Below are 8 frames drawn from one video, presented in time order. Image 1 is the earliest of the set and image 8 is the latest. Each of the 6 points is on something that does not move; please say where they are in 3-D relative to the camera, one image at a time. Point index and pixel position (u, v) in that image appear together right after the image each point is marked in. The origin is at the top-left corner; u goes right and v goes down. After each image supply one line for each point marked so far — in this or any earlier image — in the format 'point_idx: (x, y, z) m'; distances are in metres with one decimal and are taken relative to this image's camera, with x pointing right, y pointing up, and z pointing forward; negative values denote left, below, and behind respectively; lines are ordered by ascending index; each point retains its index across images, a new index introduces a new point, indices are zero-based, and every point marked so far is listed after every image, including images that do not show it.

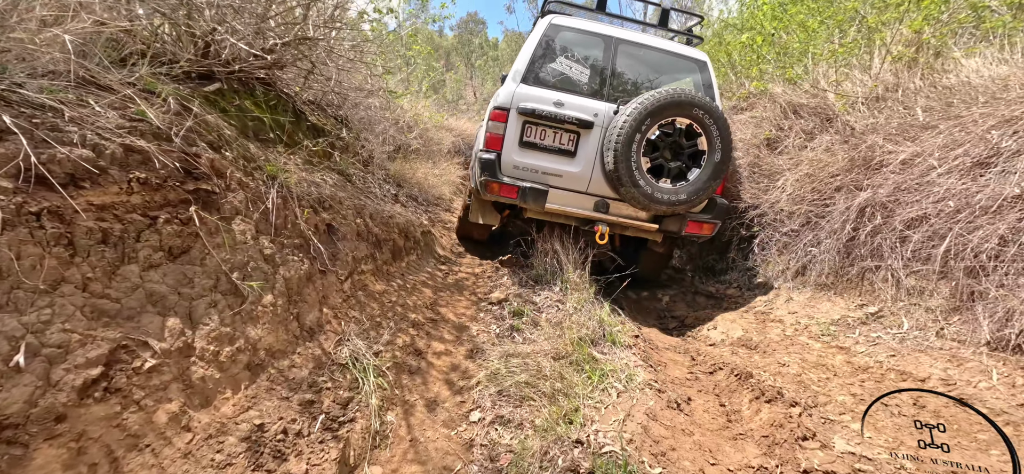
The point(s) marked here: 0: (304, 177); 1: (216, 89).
0: (-1.4, +0.4, +3.4) m
1: (-2.1, +1.0, +3.5) m
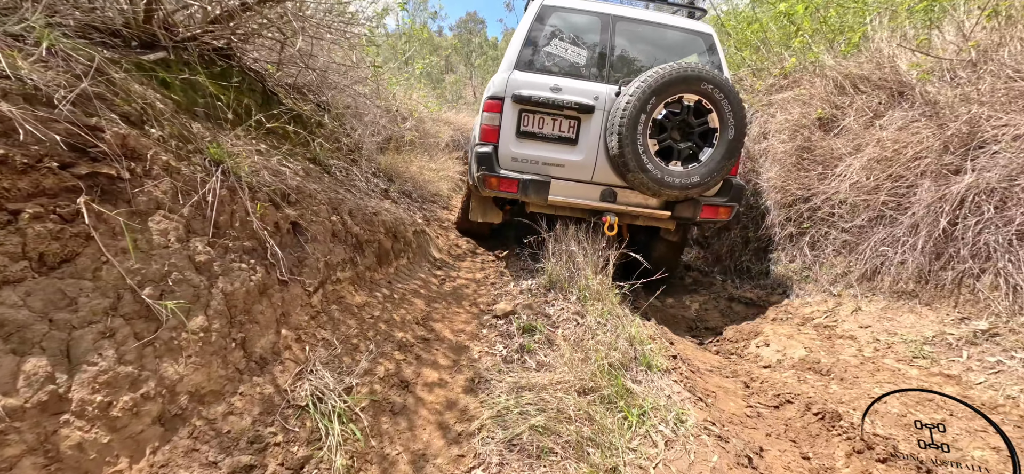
0: (-1.4, +0.4, +2.8) m
1: (-2.0, +1.0, +2.9) m
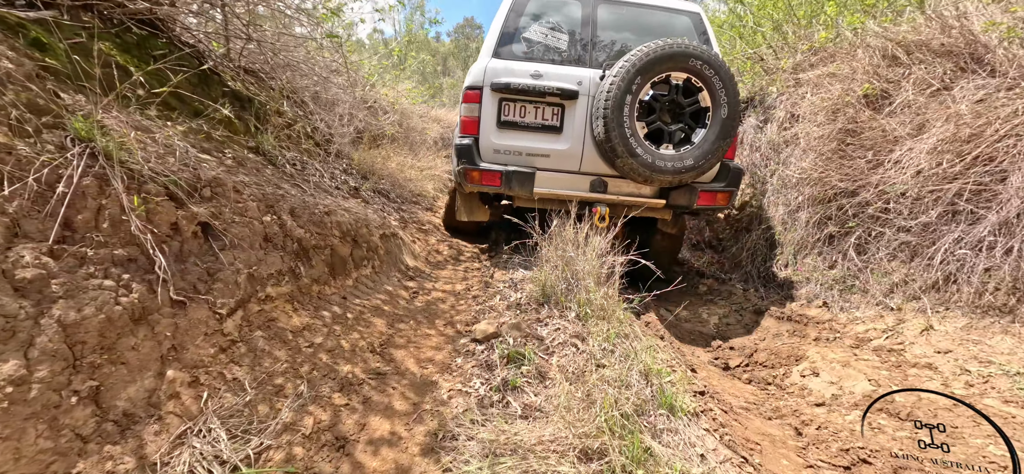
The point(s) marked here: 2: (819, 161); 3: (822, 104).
0: (-1.5, +0.4, +2.2) m
1: (-2.1, +1.0, +2.3) m
2: (+2.1, +0.5, +3.5) m
3: (+2.3, +1.0, +3.7) m
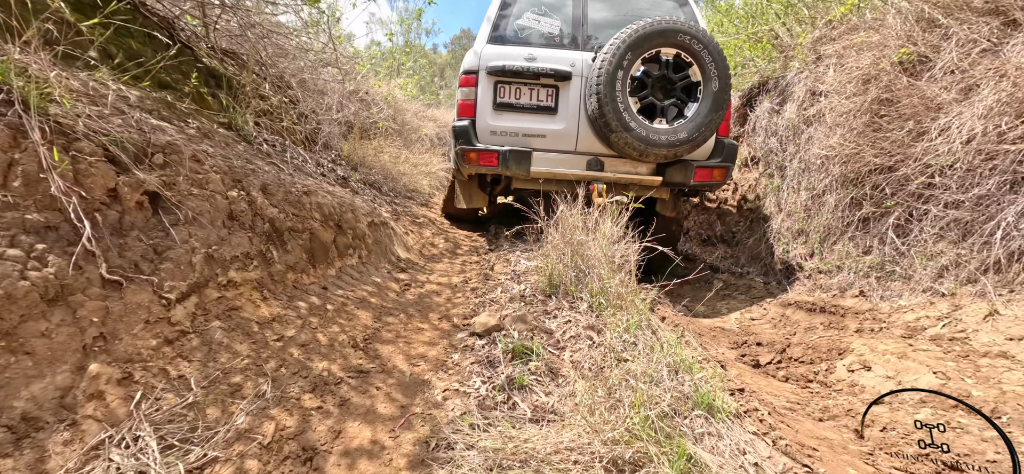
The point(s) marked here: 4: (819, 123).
0: (-1.5, +0.5, +1.9) m
1: (-2.1, +1.1, +2.0) m
2: (+2.2, +0.6, +3.2) m
3: (+2.3, +1.1, +3.4) m
4: (+2.2, +0.8, +3.7) m
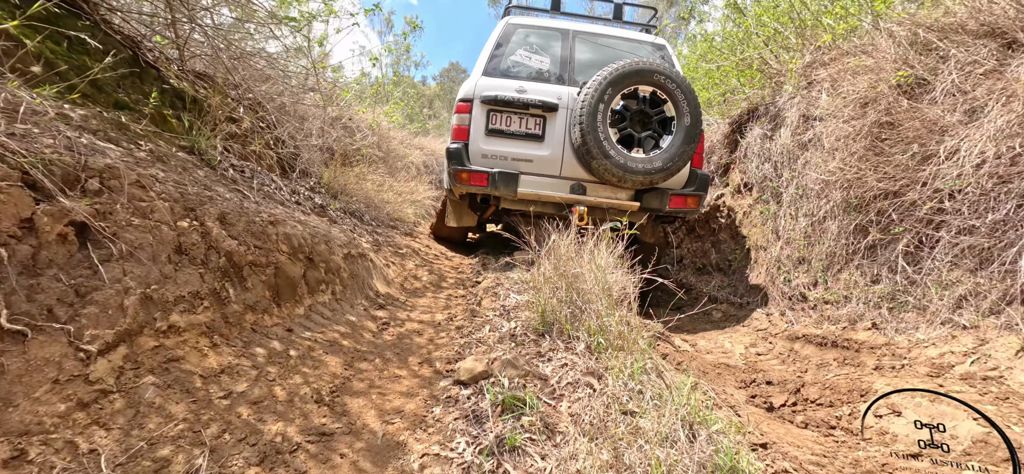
0: (-1.5, +0.3, +1.6) m
1: (-2.2, +0.9, +1.8) m
2: (+2.1, +0.5, +3.1) m
3: (+2.2, +0.9, +3.3) m
4: (+2.2, +0.6, +3.5) m
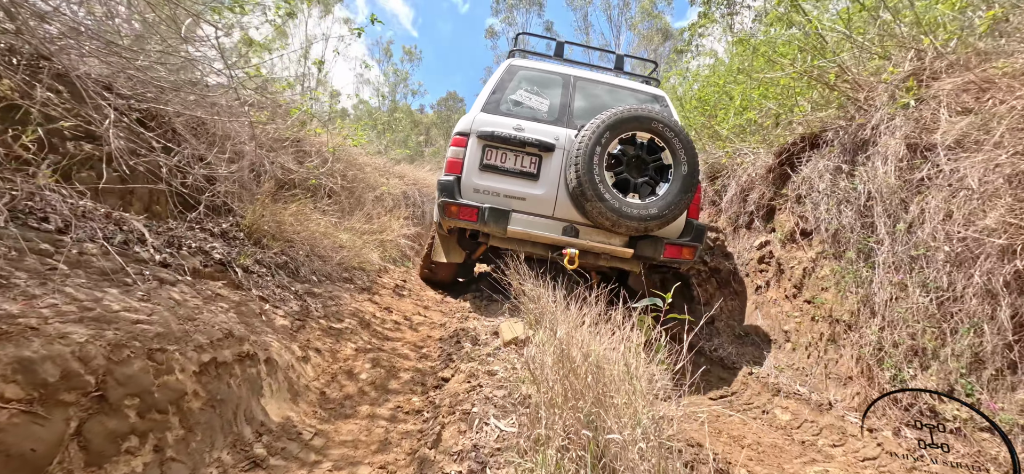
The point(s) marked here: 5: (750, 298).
0: (-1.5, +0.1, +0.5) m
1: (-2.2, +0.7, +0.6) m
2: (+2.0, +0.1, +2.0) m
3: (+2.1, +0.5, +2.2) m
4: (+2.1, +0.2, +2.4) m
5: (+1.8, -0.5, +3.8) m
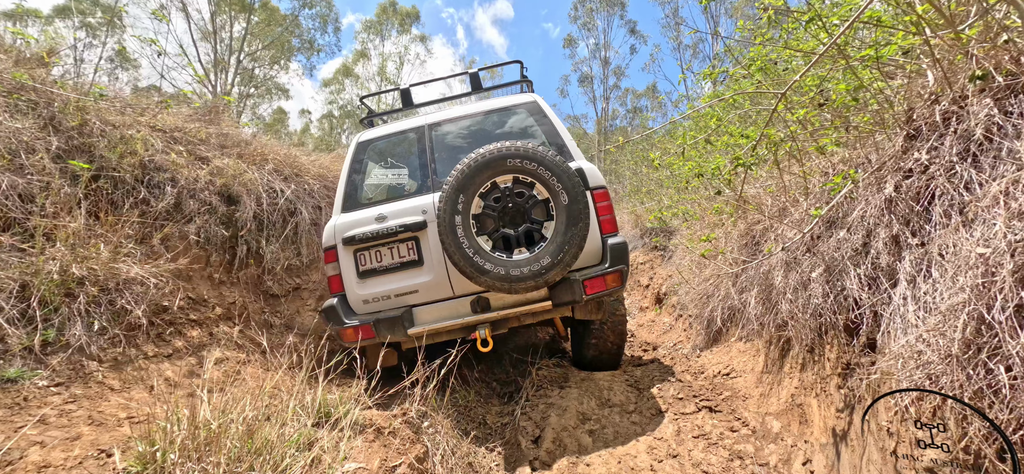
0: (-3.4, -0.5, +0.1) m
1: (-4.0, 0.0, +0.4) m
2: (+0.4, -0.6, +1.0) m
3: (+0.6, -0.1, +1.2) m
4: (+0.6, -0.4, +1.4) m
5: (+0.5, -1.2, +2.8) m
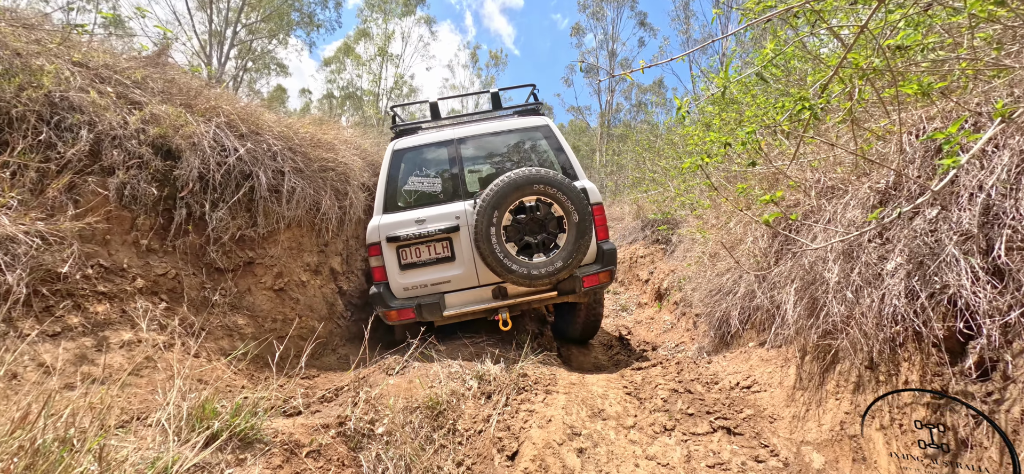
0: (-3.5, -0.3, -0.7) m
1: (-4.1, +0.4, -0.4) m
2: (+0.3, -0.4, +0.2) m
3: (+0.5, 0.0, +0.4) m
4: (+0.4, -0.3, +0.6) m
5: (+0.4, -1.0, +2.0) m
